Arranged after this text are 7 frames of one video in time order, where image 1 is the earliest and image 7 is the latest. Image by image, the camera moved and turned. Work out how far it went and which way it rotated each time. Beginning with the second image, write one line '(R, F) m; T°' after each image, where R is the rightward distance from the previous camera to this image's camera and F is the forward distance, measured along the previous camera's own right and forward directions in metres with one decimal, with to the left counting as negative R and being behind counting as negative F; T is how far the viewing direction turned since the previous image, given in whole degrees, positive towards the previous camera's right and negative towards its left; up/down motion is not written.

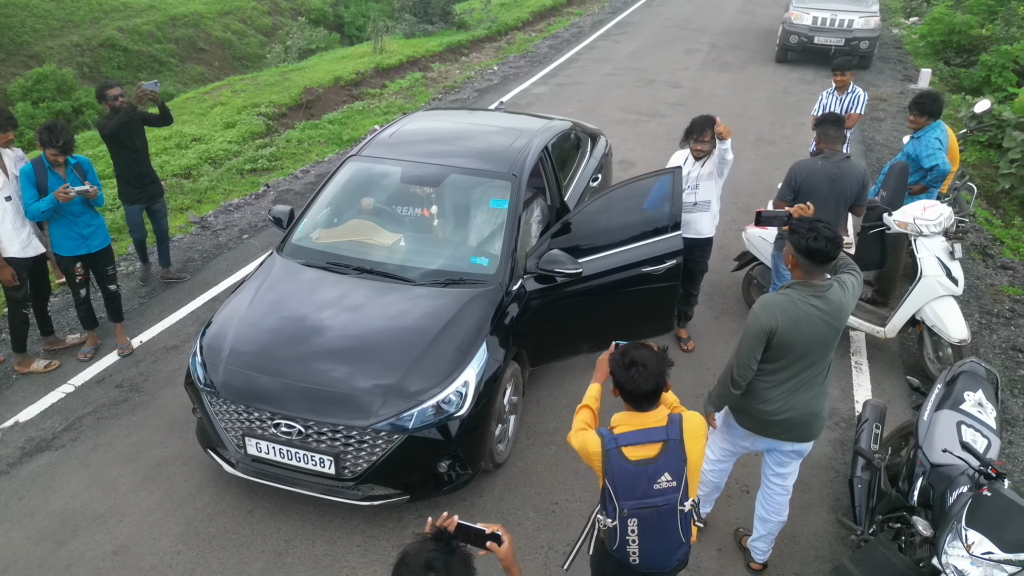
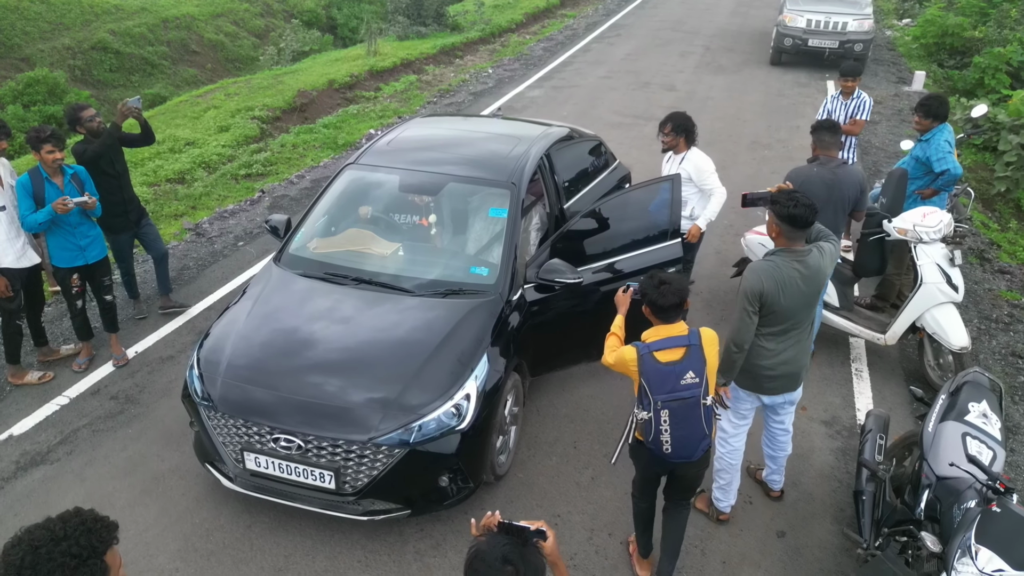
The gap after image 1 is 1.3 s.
(0.0, 0.0) m; 0°
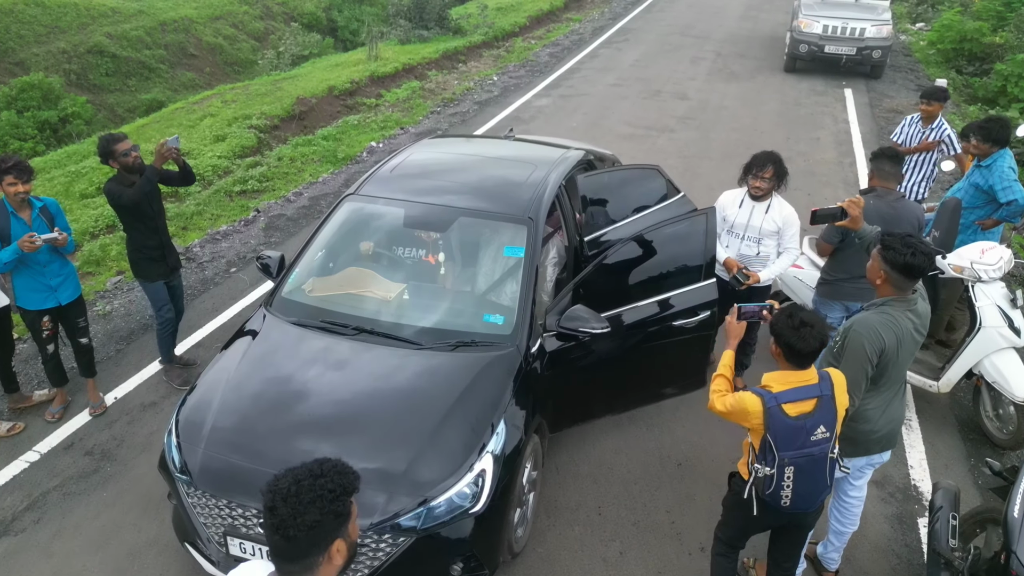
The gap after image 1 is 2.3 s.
(-0.1, +0.4) m; 0°
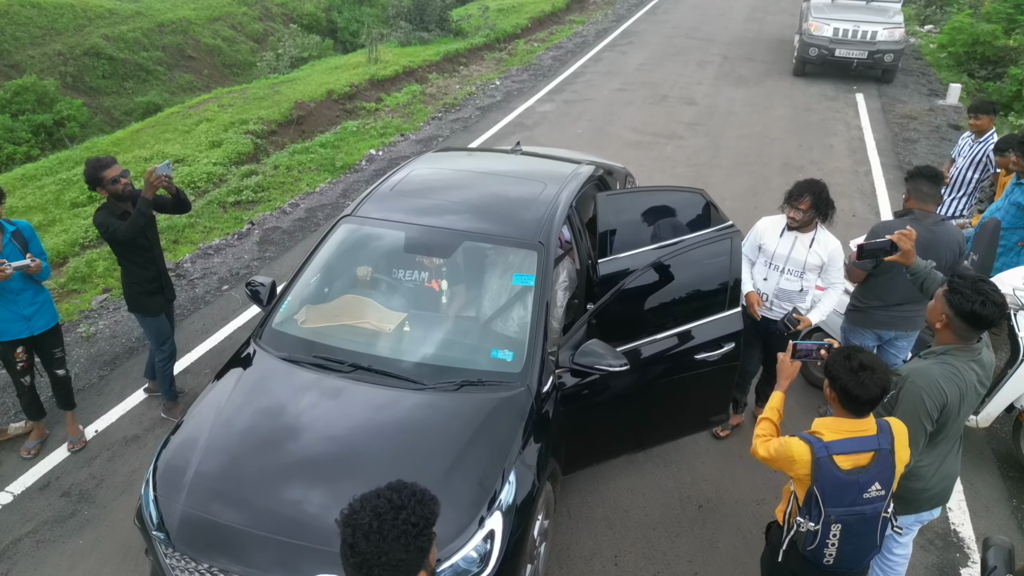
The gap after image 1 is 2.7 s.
(0.0, +0.3) m; 0°
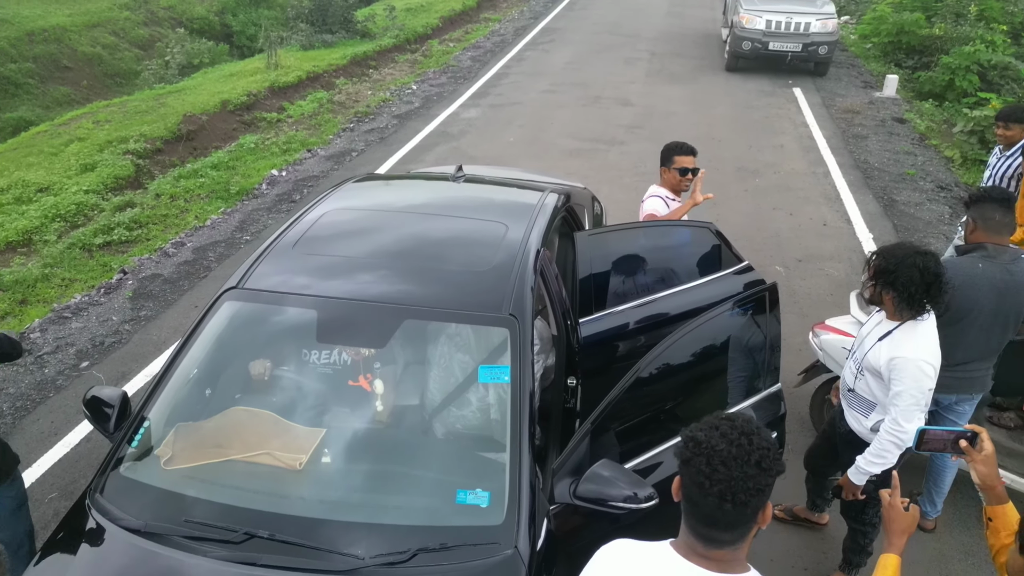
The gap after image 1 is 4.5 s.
(-0.1, +1.1) m; +6°
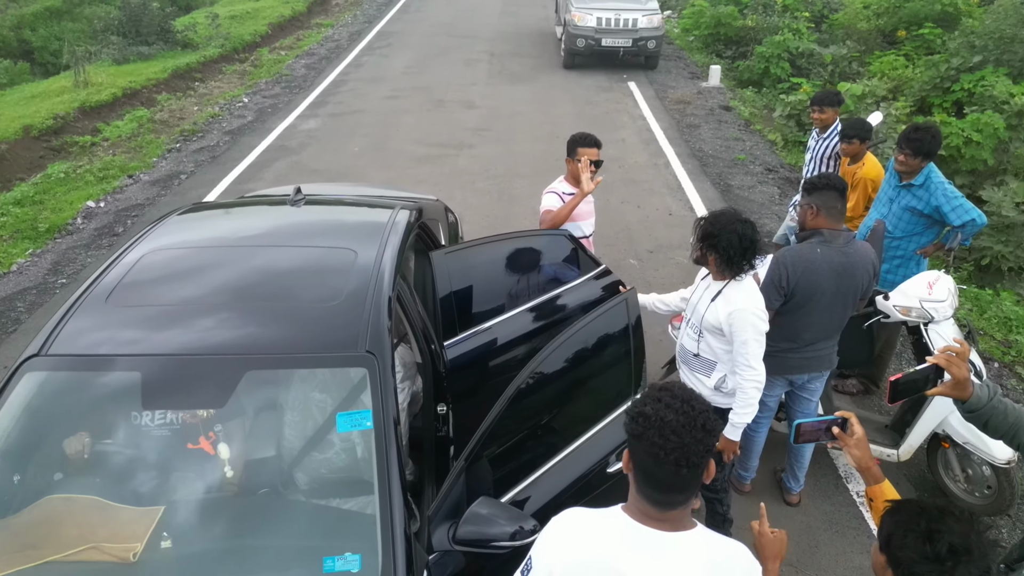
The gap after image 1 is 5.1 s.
(0.0, +0.2) m; +11°
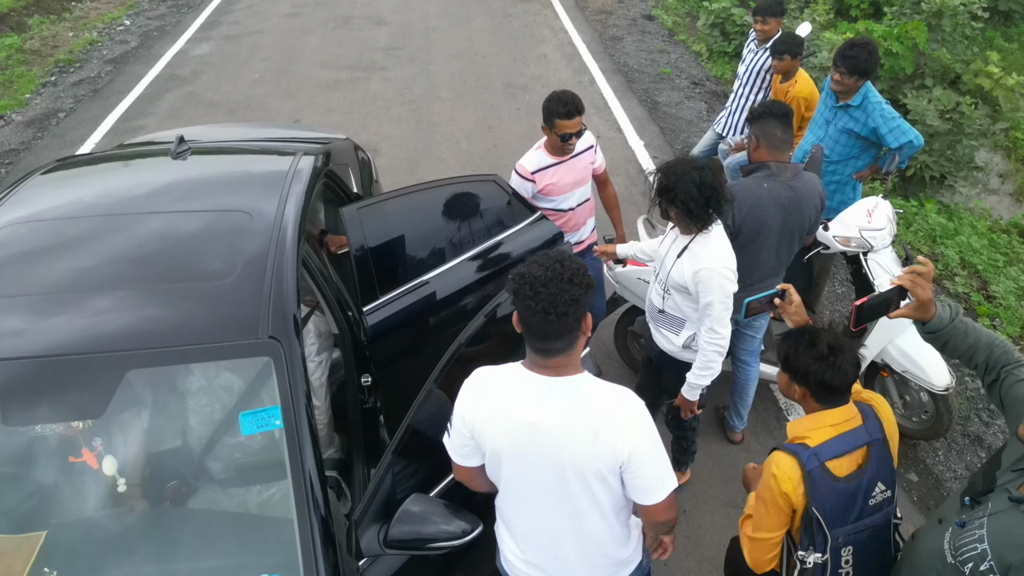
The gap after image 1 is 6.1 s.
(0.0, +0.3) m; +5°
